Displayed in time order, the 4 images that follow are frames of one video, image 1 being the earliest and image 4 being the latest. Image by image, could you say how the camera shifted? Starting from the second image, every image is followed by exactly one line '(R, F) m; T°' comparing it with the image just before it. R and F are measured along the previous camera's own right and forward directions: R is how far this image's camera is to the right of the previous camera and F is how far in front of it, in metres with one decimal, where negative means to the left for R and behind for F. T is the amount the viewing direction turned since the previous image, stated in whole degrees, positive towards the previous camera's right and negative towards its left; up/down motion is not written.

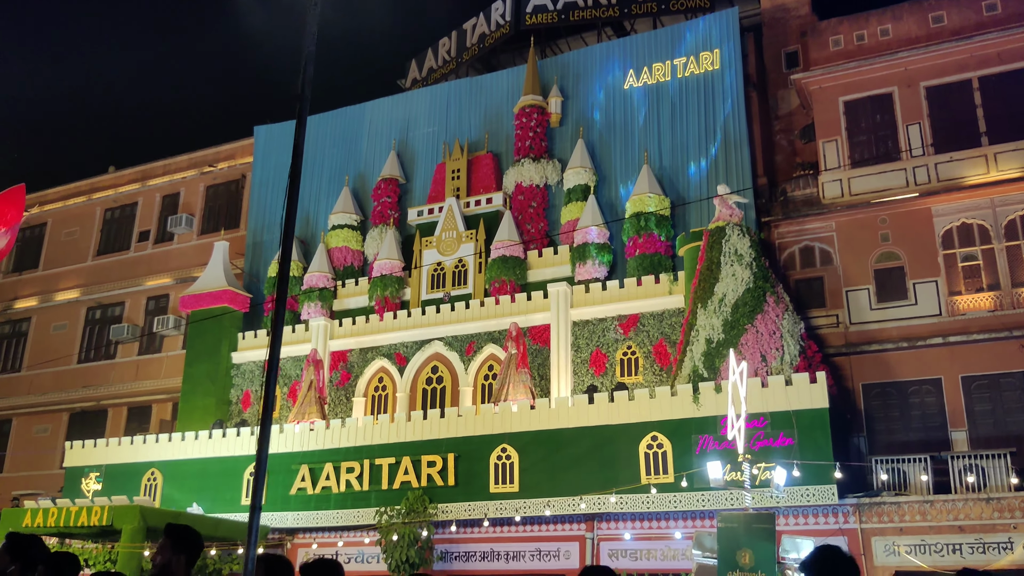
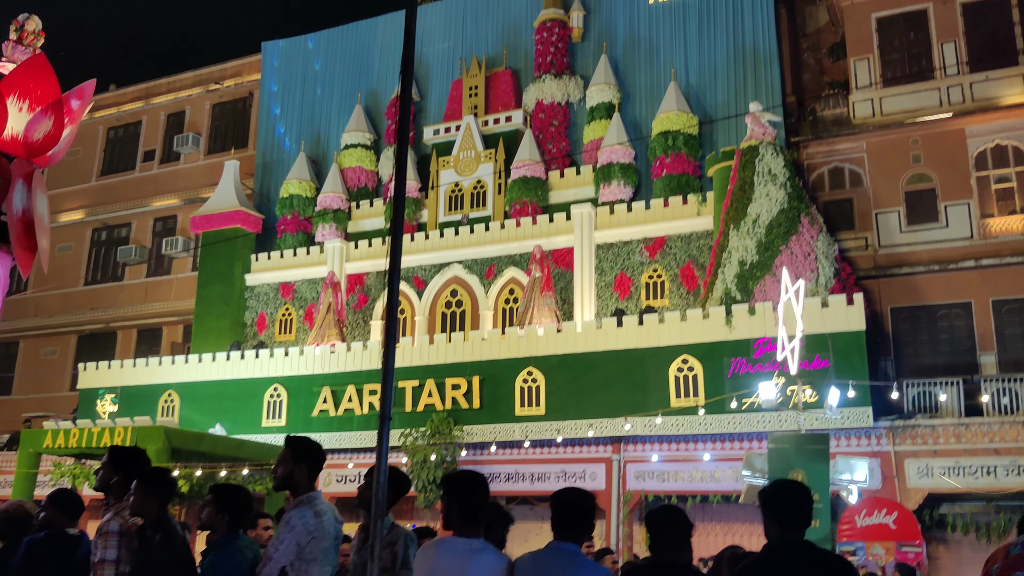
(-0.6, +0.4) m; 0°
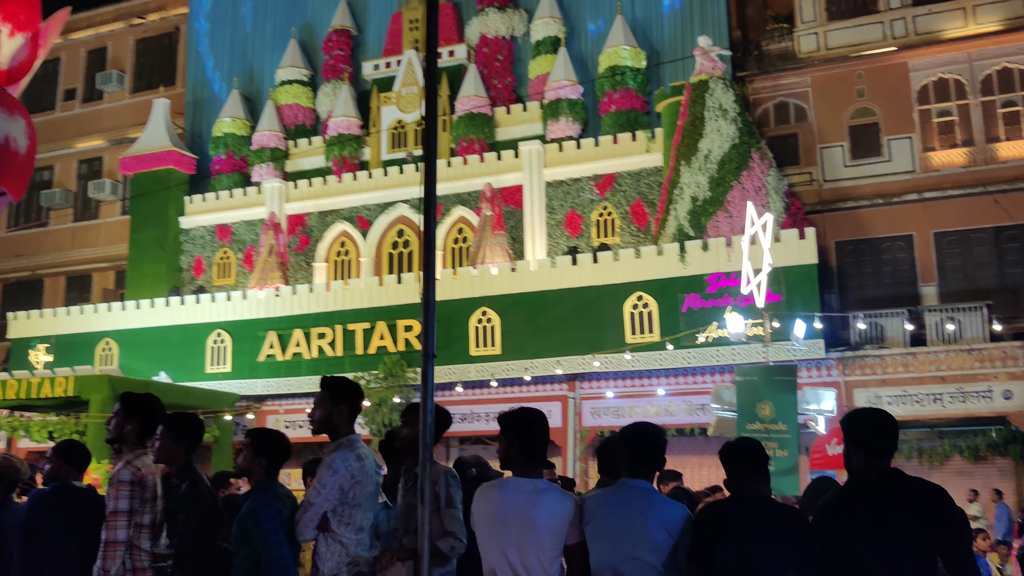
(-0.5, +0.2) m; +5°
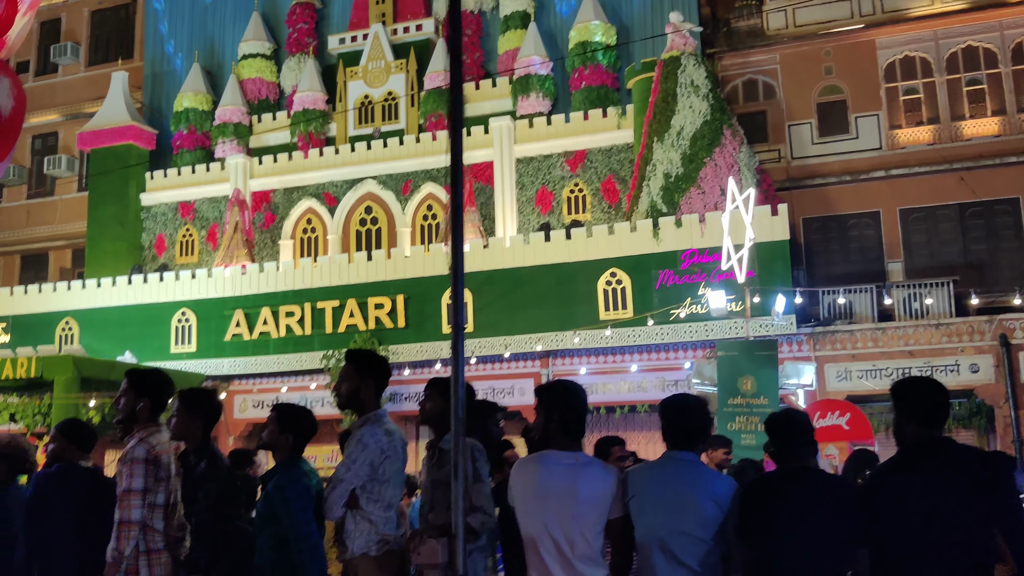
(-0.3, +0.1) m; +3°
